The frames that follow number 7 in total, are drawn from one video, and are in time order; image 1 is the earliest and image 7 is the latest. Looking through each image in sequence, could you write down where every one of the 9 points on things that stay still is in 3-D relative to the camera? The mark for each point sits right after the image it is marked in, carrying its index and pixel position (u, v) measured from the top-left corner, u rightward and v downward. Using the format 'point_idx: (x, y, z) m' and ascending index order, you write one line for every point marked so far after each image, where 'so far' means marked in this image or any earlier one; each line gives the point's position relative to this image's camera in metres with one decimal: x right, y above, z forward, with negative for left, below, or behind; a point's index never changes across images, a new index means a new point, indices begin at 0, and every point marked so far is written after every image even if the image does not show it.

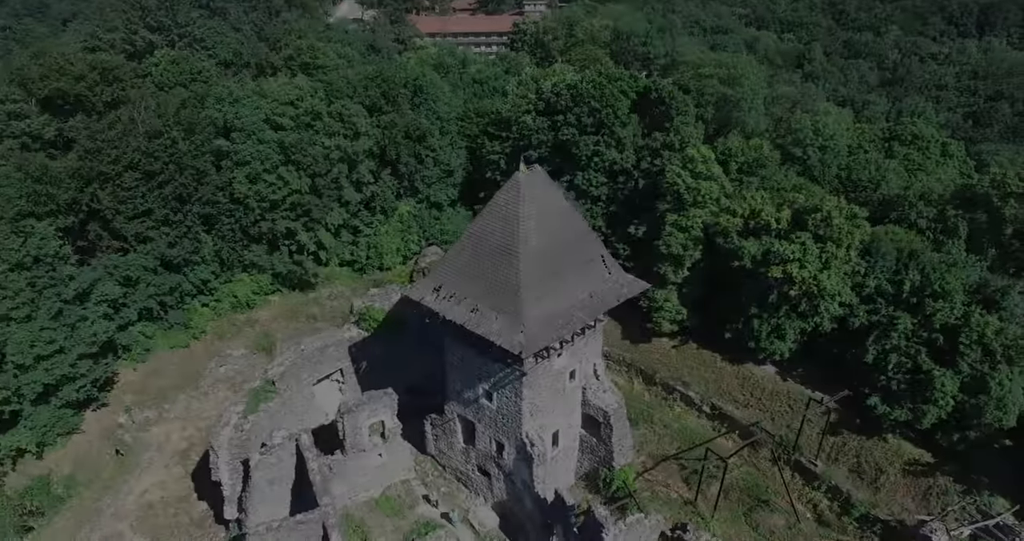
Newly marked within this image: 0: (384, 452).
0: (-3.0, -4.2, +17.3) m
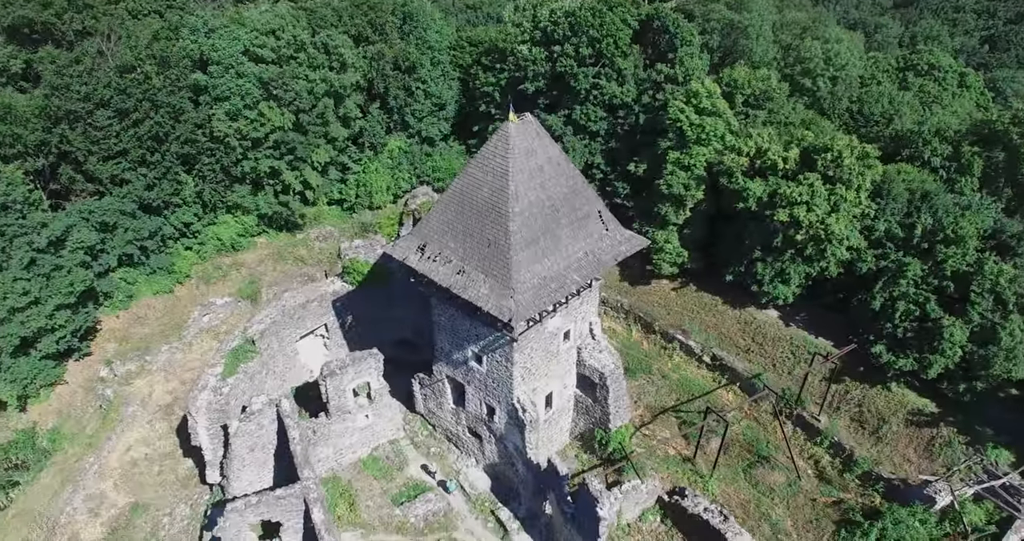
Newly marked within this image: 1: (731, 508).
0: (-3.2, -3.2, +16.7) m
1: (+5.3, -5.8, +17.9) m
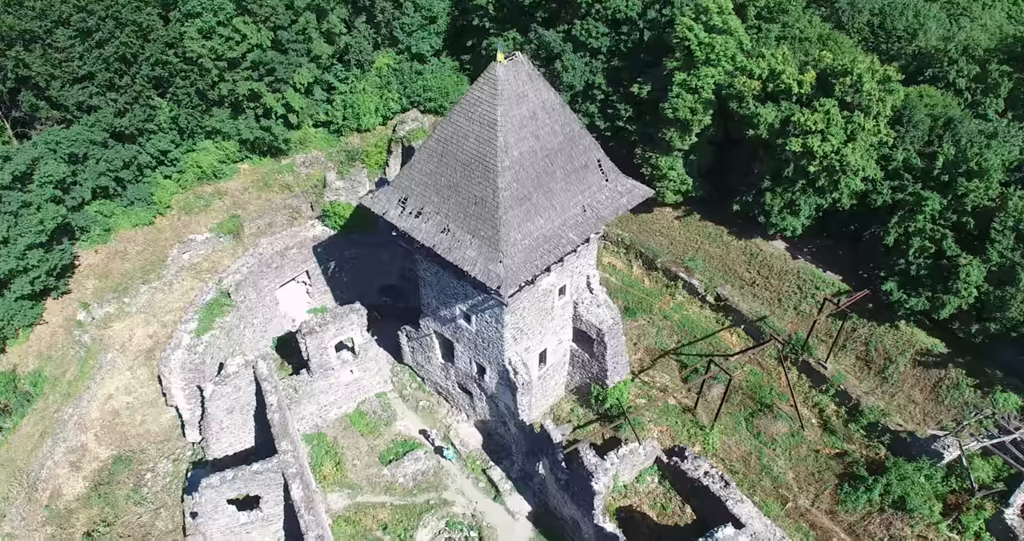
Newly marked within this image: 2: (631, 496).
0: (-3.3, -2.1, +15.8) m
1: (+5.1, -4.5, +17.4) m
2: (+2.4, -4.5, +14.9) m
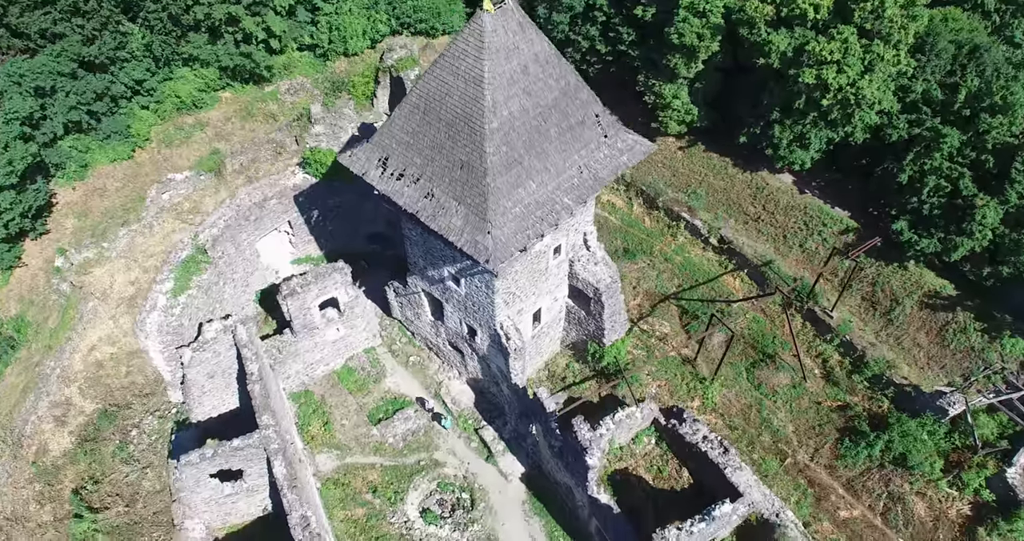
0: (-3.5, -1.2, +15.2) m
1: (+5.0, -3.3, +17.0) m
2: (+2.2, -3.6, +14.5) m
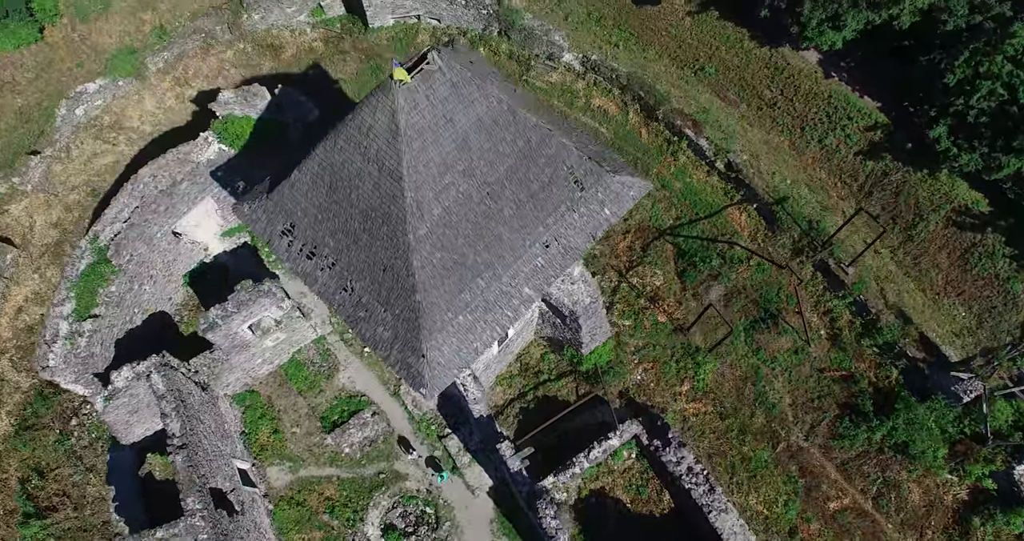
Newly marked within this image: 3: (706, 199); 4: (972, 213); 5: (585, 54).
0: (-4.1, -1.1, +13.3) m
1: (+4.4, -2.5, +15.6) m
2: (+1.6, -3.6, +13.3) m
3: (+4.5, +1.6, +17.7) m
4: (+11.4, +1.3, +18.6) m
5: (+1.8, +5.3, +18.3) m
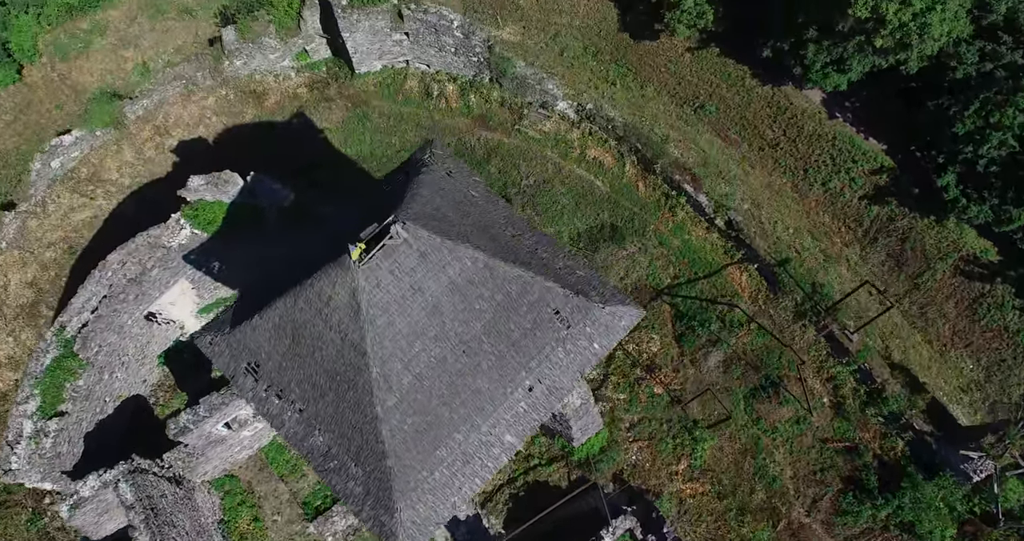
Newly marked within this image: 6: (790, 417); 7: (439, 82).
0: (-4.3, -2.6, +12.7) m
1: (+4.2, -3.9, +15.0) m
2: (+1.4, -5.1, +12.8) m
3: (+4.3, +0.3, +17.0) m
4: (+11.3, 0.0, +17.9) m
5: (+1.6, +3.9, +17.6) m
6: (+5.7, -3.1, +15.5) m
7: (-1.8, +4.6, +18.5) m
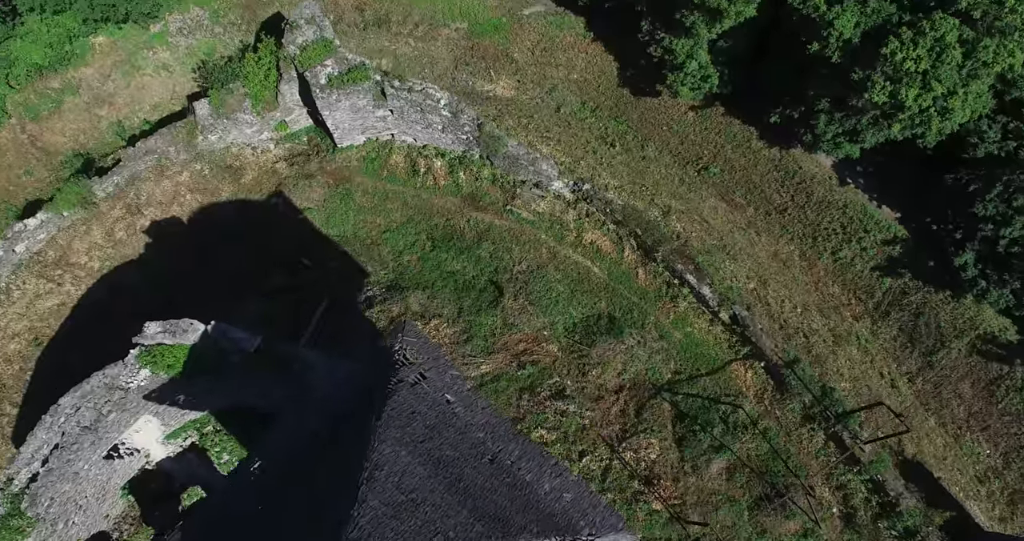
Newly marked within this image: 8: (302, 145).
0: (-4.5, -4.7, +11.8) m
1: (+4.0, -6.0, +14.2) m
2: (+1.3, -7.2, +11.9) m
3: (+4.2, -1.7, +16.0) m
4: (+11.1, -2.0, +16.9) m
5: (+1.4, +1.9, +16.5) m
6: (+5.6, -5.1, +14.6) m
7: (-2.0, +2.7, +17.4) m
8: (-4.9, +2.9, +17.6) m
